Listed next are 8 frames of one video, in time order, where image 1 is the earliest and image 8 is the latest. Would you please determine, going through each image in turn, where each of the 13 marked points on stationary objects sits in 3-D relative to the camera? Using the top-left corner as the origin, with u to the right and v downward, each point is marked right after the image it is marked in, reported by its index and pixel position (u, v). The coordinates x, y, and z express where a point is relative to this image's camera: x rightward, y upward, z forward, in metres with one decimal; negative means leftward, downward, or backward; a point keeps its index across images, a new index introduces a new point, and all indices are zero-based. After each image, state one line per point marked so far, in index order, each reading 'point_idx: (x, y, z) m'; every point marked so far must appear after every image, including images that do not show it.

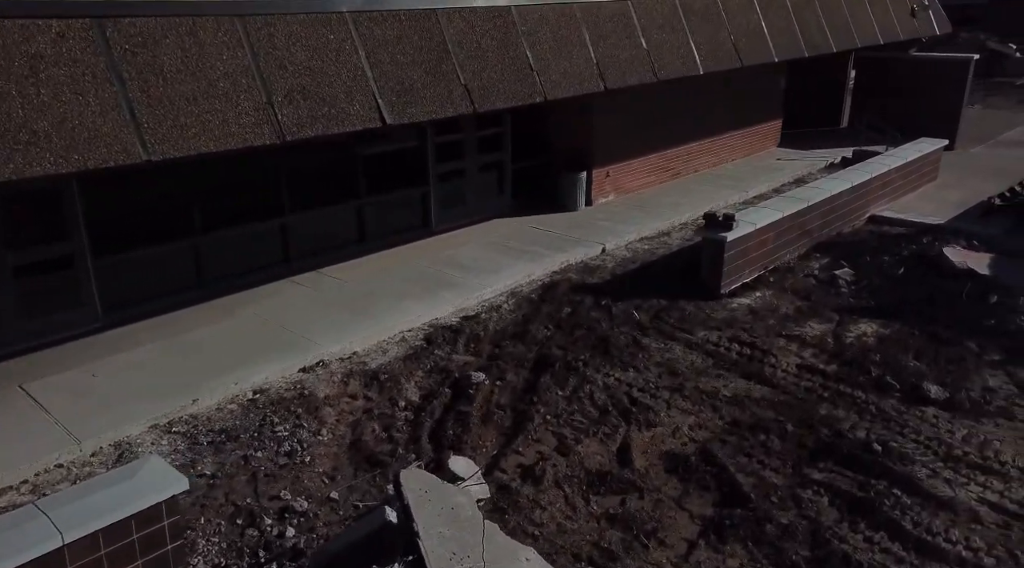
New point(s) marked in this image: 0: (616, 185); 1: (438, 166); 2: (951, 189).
0: (+1.8, +1.7, +13.6) m
1: (-1.1, +1.7, +11.3) m
2: (+8.6, +1.9, +15.6) m
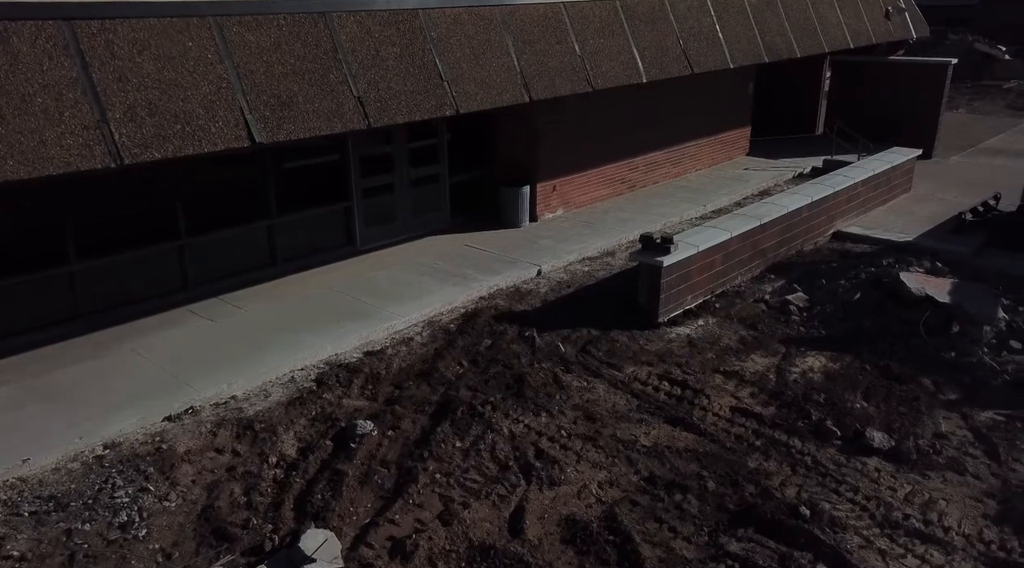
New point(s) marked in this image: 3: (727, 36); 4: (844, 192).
0: (+0.9, +1.4, +12.9) m
1: (-2.0, +1.4, +10.5) m
2: (+7.7, +1.5, +14.9) m
3: (+3.2, +3.8, +12.1) m
4: (+5.4, +1.5, +12.8) m
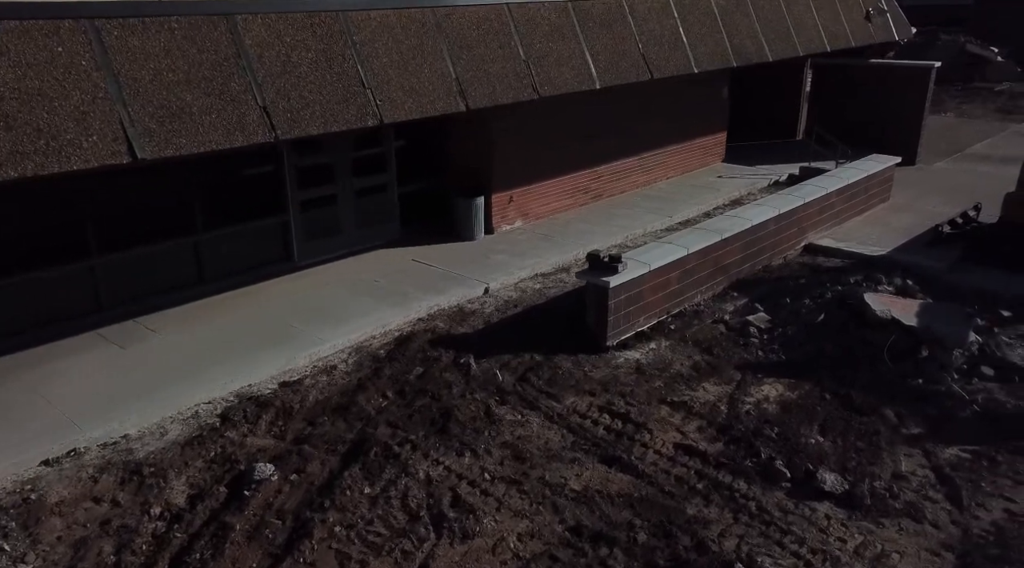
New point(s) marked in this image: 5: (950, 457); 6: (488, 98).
0: (+0.2, +1.1, +12.3) m
1: (-2.6, +1.1, +9.9) m
2: (+7.0, +1.3, +14.3) m
3: (+2.6, +3.5, +11.5) m
4: (+4.7, +1.3, +12.3) m
5: (+3.8, -1.5, +6.9) m
6: (-0.3, +2.0, +8.7) m
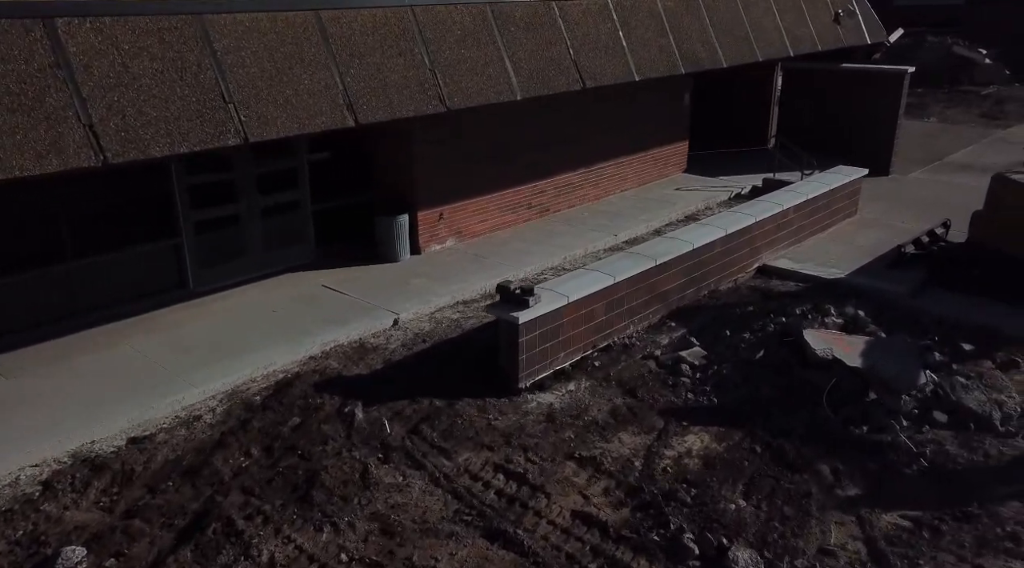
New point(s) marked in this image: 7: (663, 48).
0: (-0.8, +0.8, +11.4) m
1: (-3.6, +0.8, +9.0) m
2: (+6.0, +1.0, +13.5) m
3: (+1.6, +3.2, +10.6) m
4: (+3.7, +0.9, +11.4) m
5: (+2.8, -1.8, +6.0) m
6: (-1.3, +1.7, +7.8) m
7: (+2.1, +3.3, +11.2) m
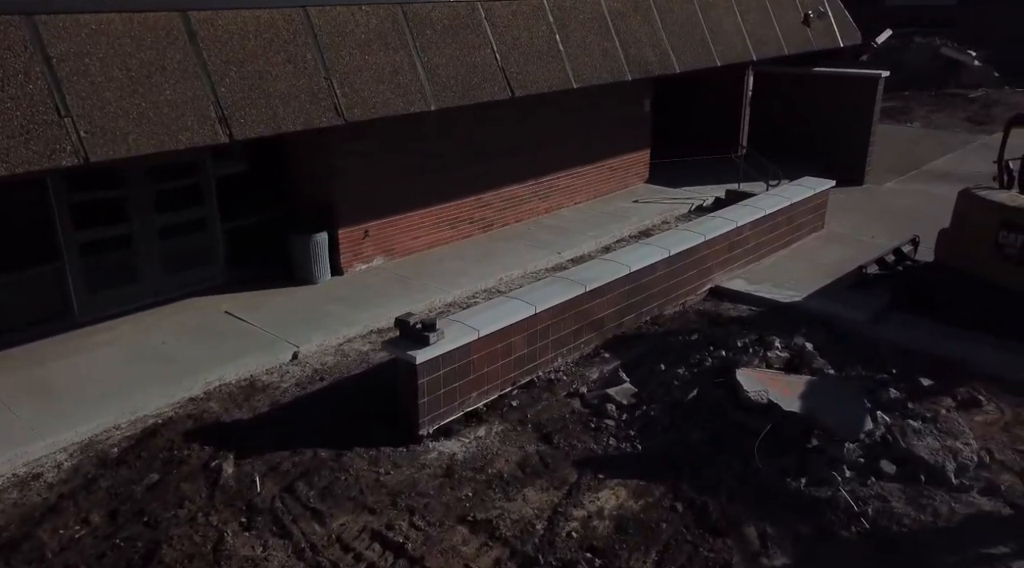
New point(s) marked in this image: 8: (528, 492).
0: (-1.7, +0.5, +10.6) m
1: (-4.5, +0.5, +8.2) m
2: (+5.1, +0.7, +12.7) m
3: (+0.7, +2.9, +9.8) m
4: (+2.8, +0.6, +10.6) m
5: (+2.0, -2.1, +5.3) m
6: (-2.1, +1.4, +7.0) m
7: (+1.2, +3.0, +10.4) m
8: (+0.1, -1.6, +6.3) m
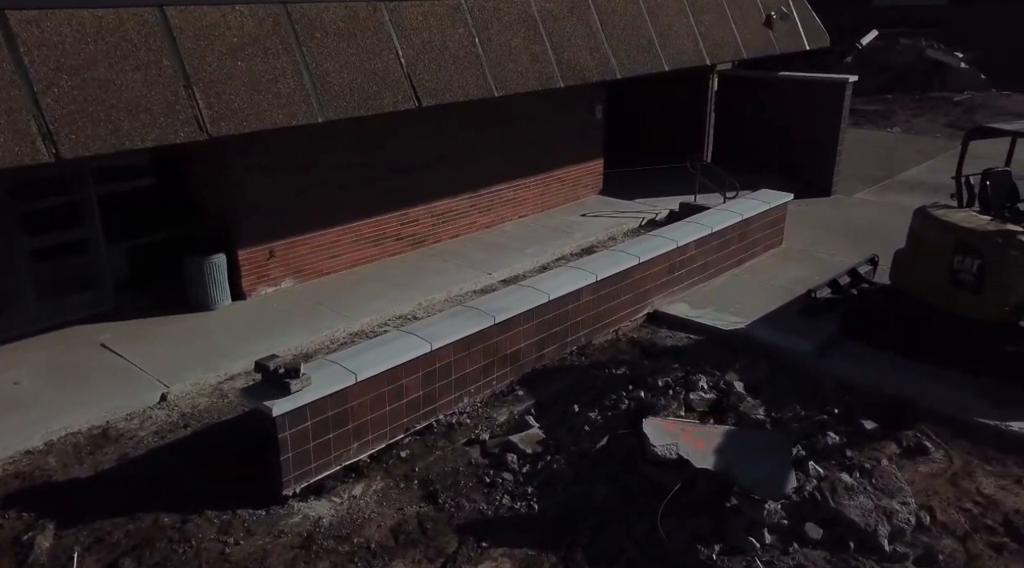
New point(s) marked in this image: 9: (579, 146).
0: (-2.6, +0.2, +9.8) m
1: (-5.4, +0.2, +7.4) m
2: (+4.2, +0.4, +11.9) m
3: (-0.2, +2.6, +9.0) m
4: (+1.9, +0.3, +9.8) m
5: (+1.1, -2.4, +4.4) m
6: (-3.0, +1.1, +6.2) m
7: (+0.3, +2.7, +9.6) m
8: (-0.8, -1.9, +5.5) m
9: (+1.2, +2.4, +13.8) m
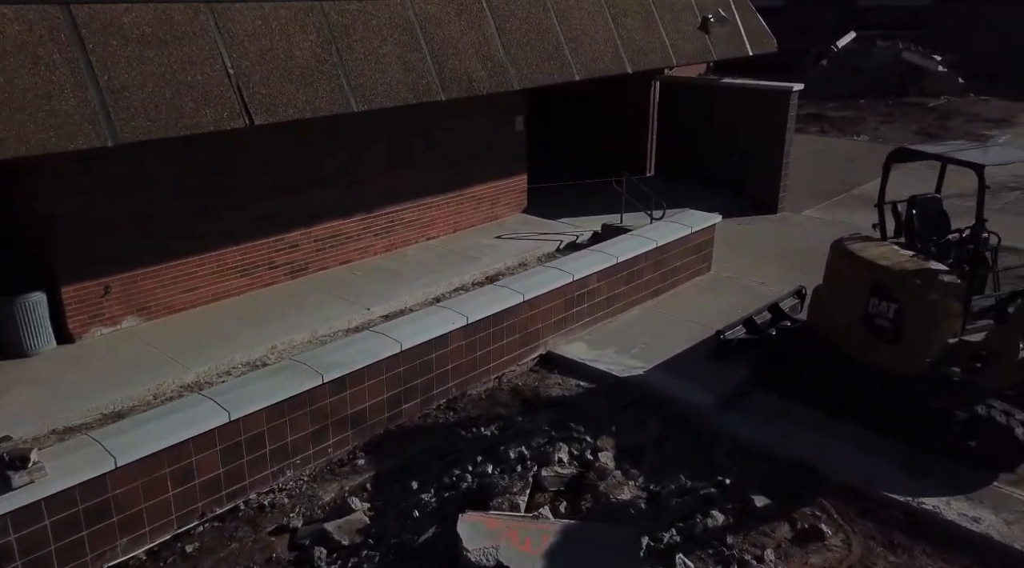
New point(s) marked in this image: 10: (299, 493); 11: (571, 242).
0: (-4.0, -0.2, +8.6) m
1: (-6.7, -0.2, +6.2) m
2: (+2.8, -0.1, +10.9) m
3: (-1.6, +2.2, +7.9) m
4: (+0.5, -0.1, +8.8) m
5: (-0.2, -2.8, +3.3) m
6: (-4.4, +0.7, +5.0) m
7: (-1.1, +2.3, +8.5) m
8: (-2.1, -2.3, +4.3) m
9: (-0.2, +2.0, +12.7) m
10: (-1.7, -1.6, +6.2) m
11: (+0.9, +0.6, +12.0) m
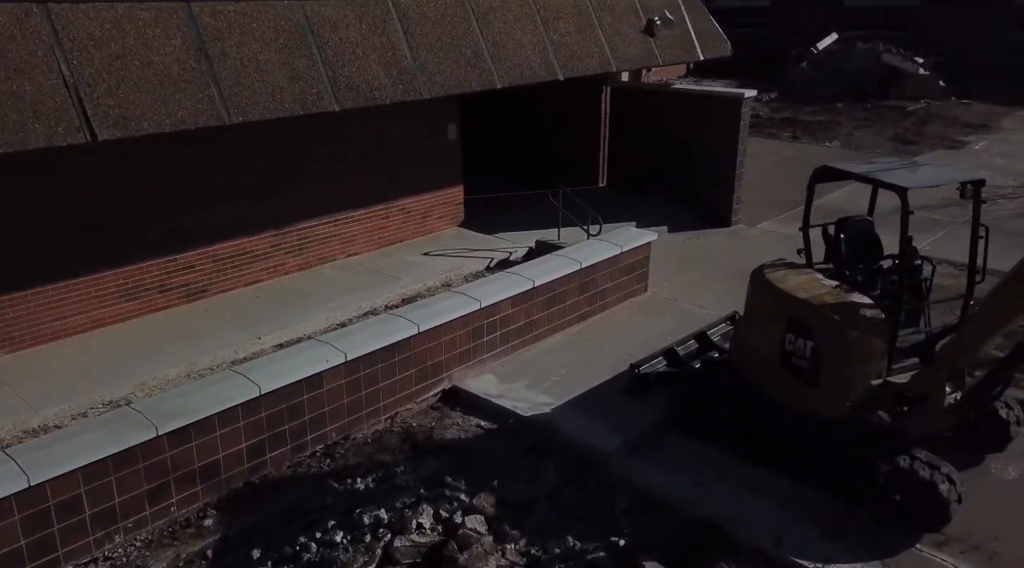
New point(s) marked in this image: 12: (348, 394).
0: (-5.0, -0.5, +7.8) m
1: (-7.7, -0.5, +5.4) m
2: (+1.7, -0.3, +10.2) m
3: (-2.6, +1.9, +7.2) m
4: (-0.5, -0.4, +8.0) m
5: (-1.2, -3.1, +2.6) m
6: (-5.3, +0.4, +4.2) m
7: (-2.1, +2.0, +7.7) m
8: (-3.1, -2.6, +3.6) m
9: (-1.3, +1.7, +12.0) m
10: (-2.6, -1.9, +5.5) m
11: (-0.2, +0.4, +11.3) m
12: (-1.4, -0.9, +7.0) m
